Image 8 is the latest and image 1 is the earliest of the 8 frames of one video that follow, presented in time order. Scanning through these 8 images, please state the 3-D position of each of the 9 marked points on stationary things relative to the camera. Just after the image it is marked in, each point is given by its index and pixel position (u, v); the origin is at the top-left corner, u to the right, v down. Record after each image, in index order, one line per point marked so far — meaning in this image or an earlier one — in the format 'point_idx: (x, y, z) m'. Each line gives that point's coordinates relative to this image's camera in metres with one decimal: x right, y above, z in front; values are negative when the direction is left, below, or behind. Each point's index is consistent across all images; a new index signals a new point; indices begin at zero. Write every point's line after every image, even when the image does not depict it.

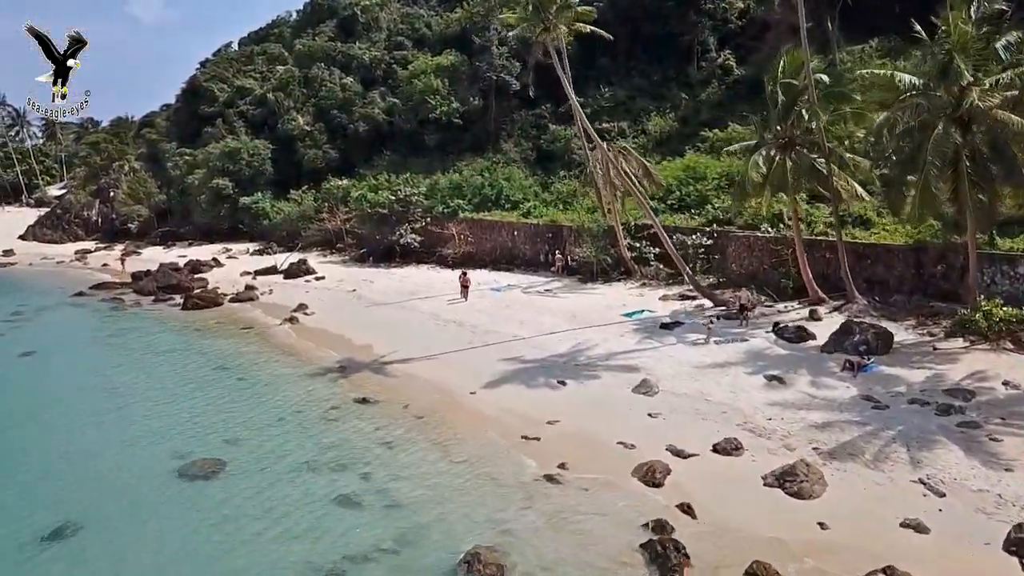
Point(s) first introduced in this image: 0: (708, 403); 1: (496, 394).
0: (+3.9, -2.3, +17.7) m
1: (-0.4, -2.3, +19.7) m
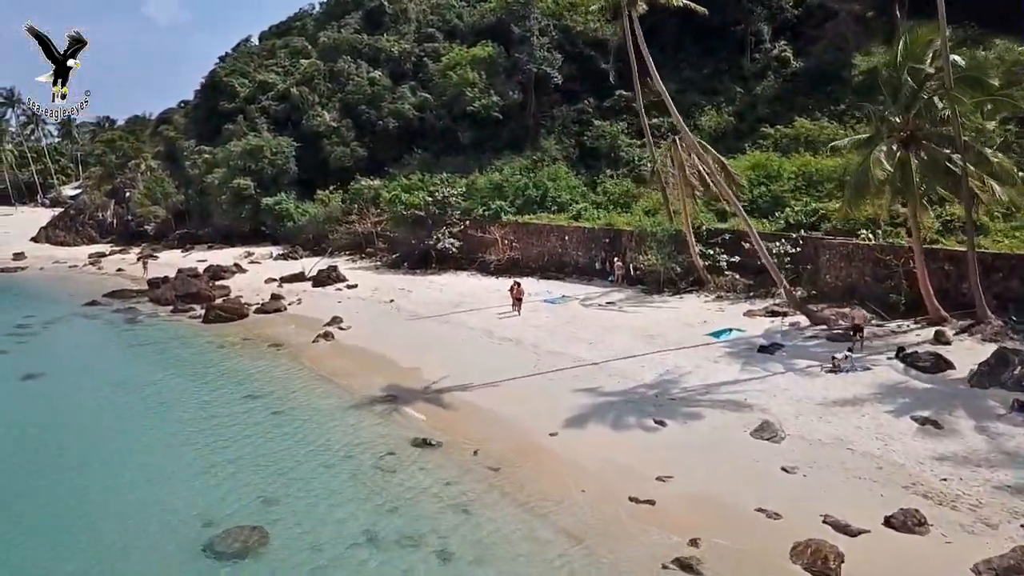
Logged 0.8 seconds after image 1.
0: (+5.5, -2.7, +14.4) m
1: (+1.3, -2.7, +16.4) m
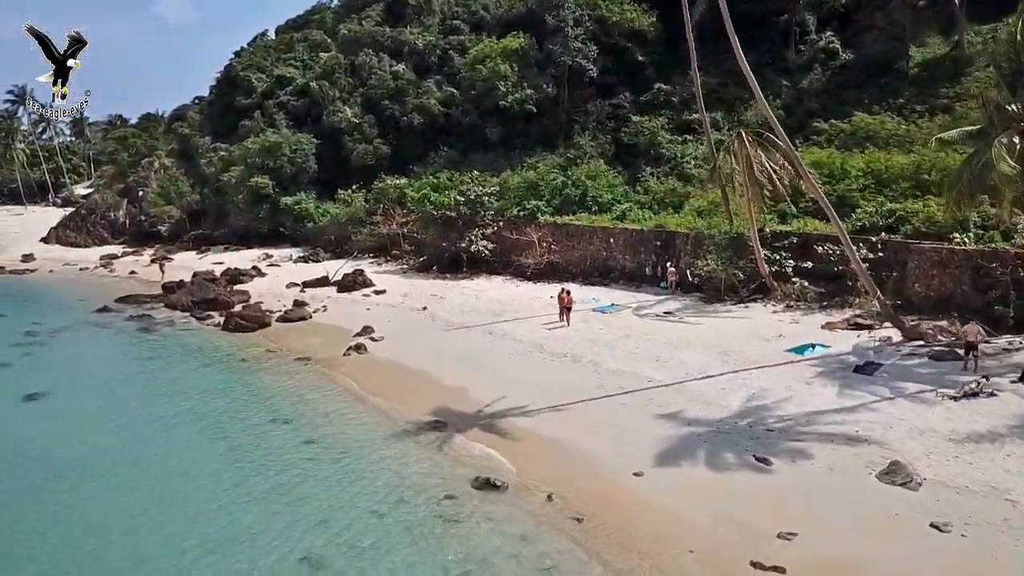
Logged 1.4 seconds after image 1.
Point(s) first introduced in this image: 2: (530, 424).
0: (+6.8, -2.9, +11.9) m
1: (+2.5, -3.0, +13.9) m
2: (+0.4, -2.6, +17.1) m
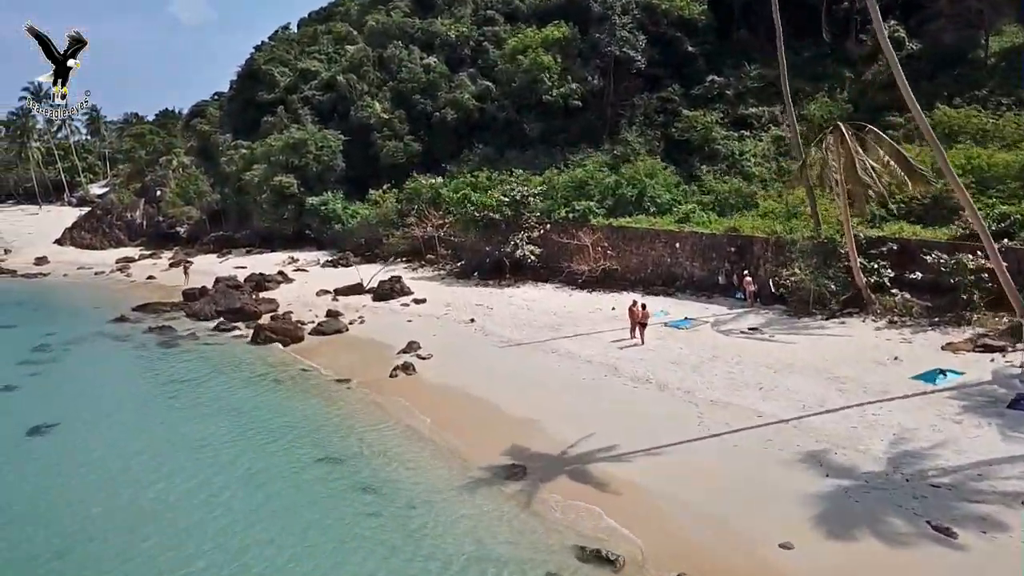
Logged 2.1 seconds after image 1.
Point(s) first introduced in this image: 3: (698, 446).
0: (+8.2, -3.3, +9.0) m
1: (+4.1, -3.3, +11.1) m
2: (+1.9, -3.0, +14.3) m
3: (+3.1, -2.7, +15.0) m
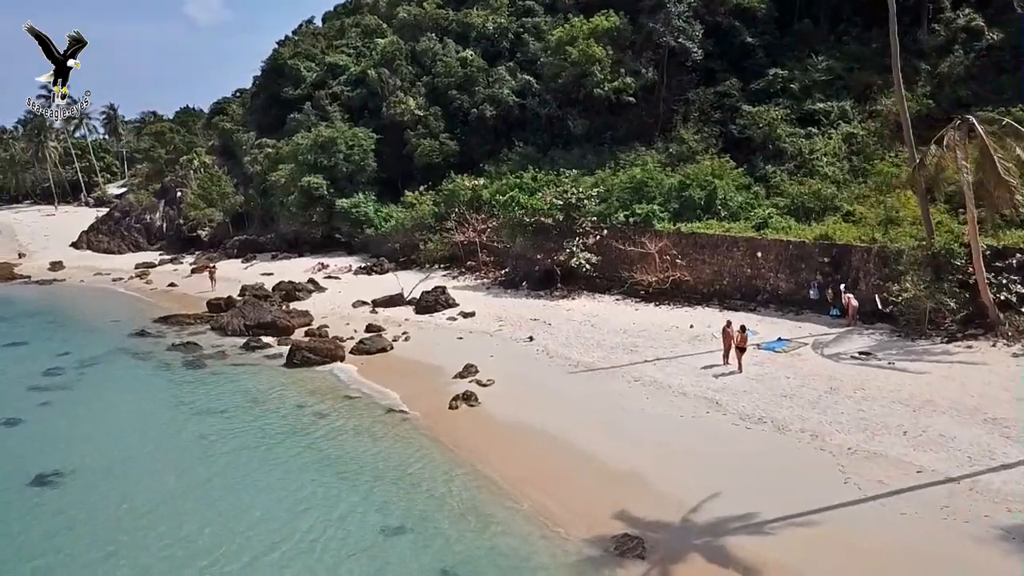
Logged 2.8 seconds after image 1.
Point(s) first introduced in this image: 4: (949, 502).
0: (+9.7, -3.7, +6.0) m
1: (+5.5, -3.7, +8.1) m
2: (+3.5, -3.4, +11.4) m
3: (+4.7, -3.1, +12.1) m
4: (+6.0, -2.9, +12.2) m
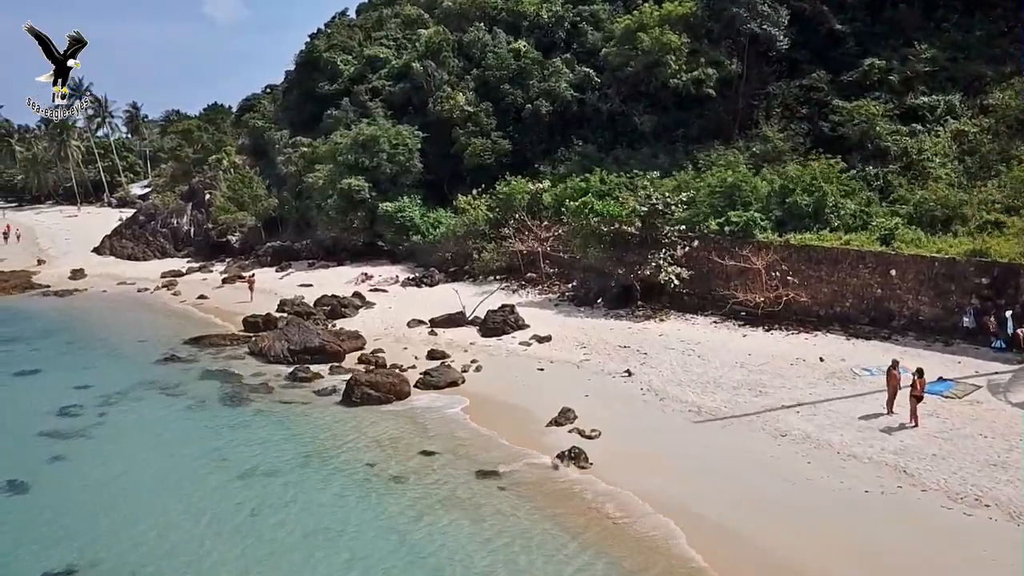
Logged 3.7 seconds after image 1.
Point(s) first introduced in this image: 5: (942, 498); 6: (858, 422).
0: (+11.5, -4.3, +2.1) m
1: (+7.4, -4.3, +4.4) m
2: (+5.4, -4.0, +7.7) m
3: (+6.6, -3.7, +8.3) m
4: (+8.0, -3.5, +8.4) m
5: (+6.2, -3.0, +12.7) m
6: (+6.2, -2.4, +15.8) m
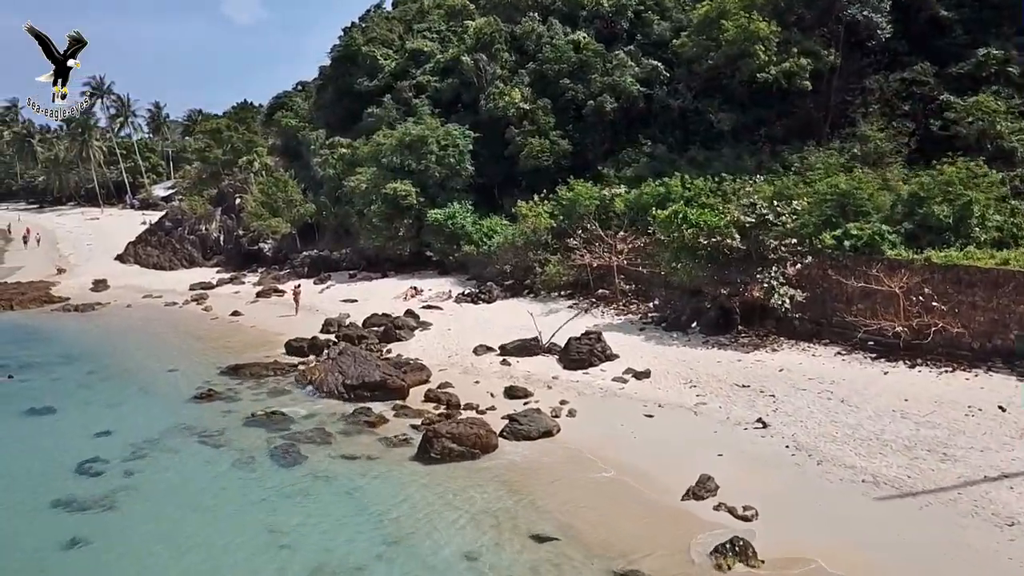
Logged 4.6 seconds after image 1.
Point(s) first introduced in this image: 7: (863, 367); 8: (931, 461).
0: (+13.2, -5.0, -1.7) m
1: (+9.2, -4.9, +0.7) m
2: (+7.2, -4.6, +4.0) m
3: (+8.5, -4.3, +4.6) m
4: (+9.8, -4.2, +4.7) m
5: (+8.1, -3.6, +9.1) m
6: (+8.2, -3.1, +12.1) m
7: (+7.8, -1.8, +19.7) m
8: (+6.9, -2.8, +14.5) m
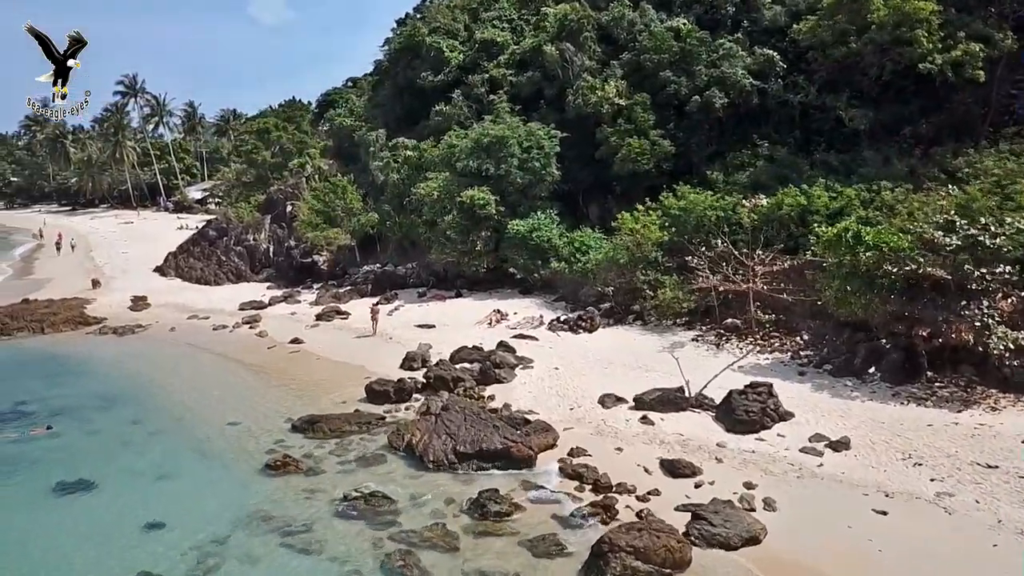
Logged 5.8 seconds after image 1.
0: (+15.5, -5.8, -6.6) m
1: (+11.5, -5.8, -4.1) m
2: (+9.6, -5.4, -0.7) m
3: (+10.9, -5.2, -0.2) m
4: (+12.2, -5.0, -0.1) m
5: (+10.7, -4.5, +4.3) m
6: (+10.8, -3.9, +7.3) m
7: (+10.6, -2.6, +14.9) m
8: (+9.6, -3.6, +9.7) m
